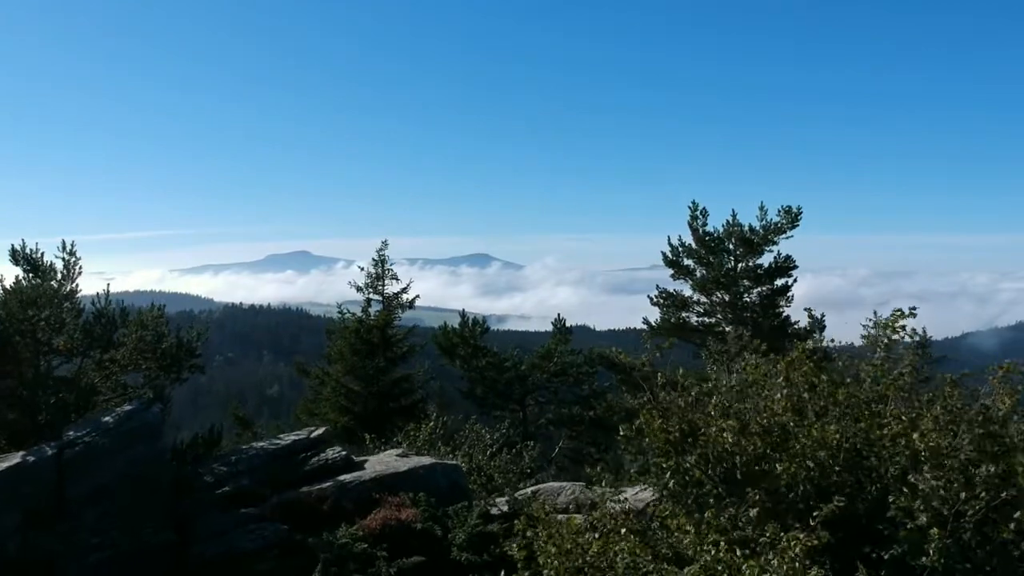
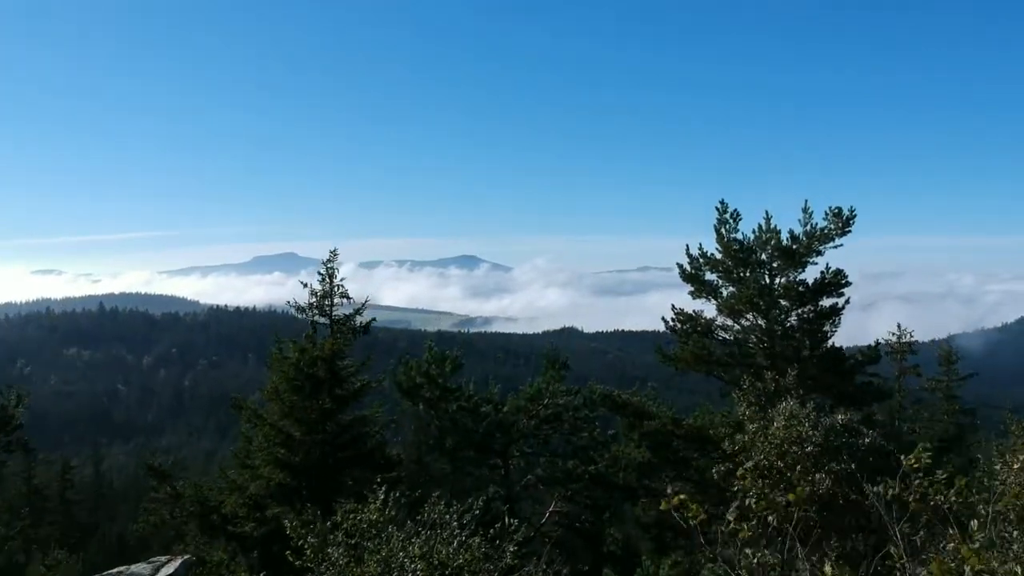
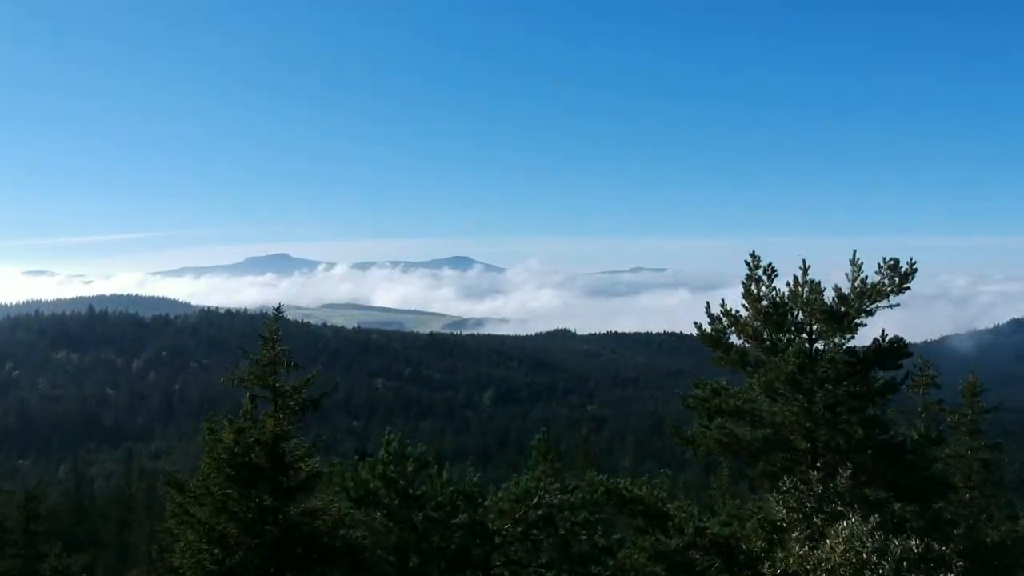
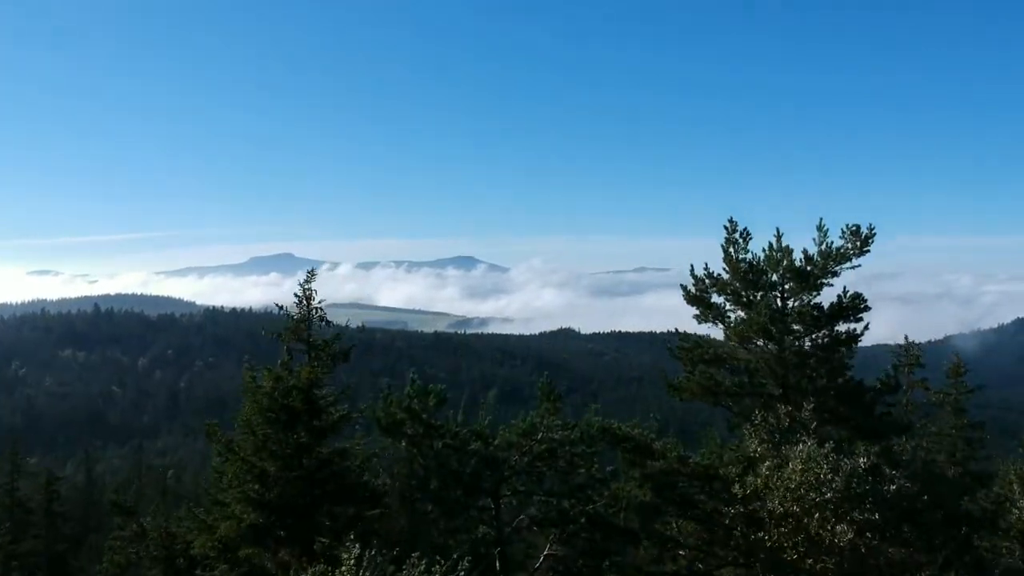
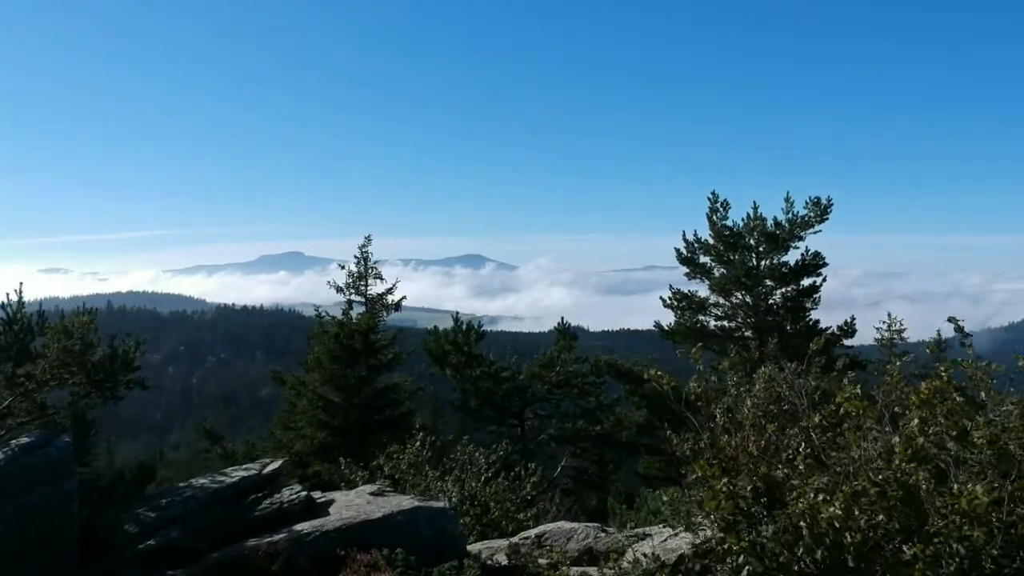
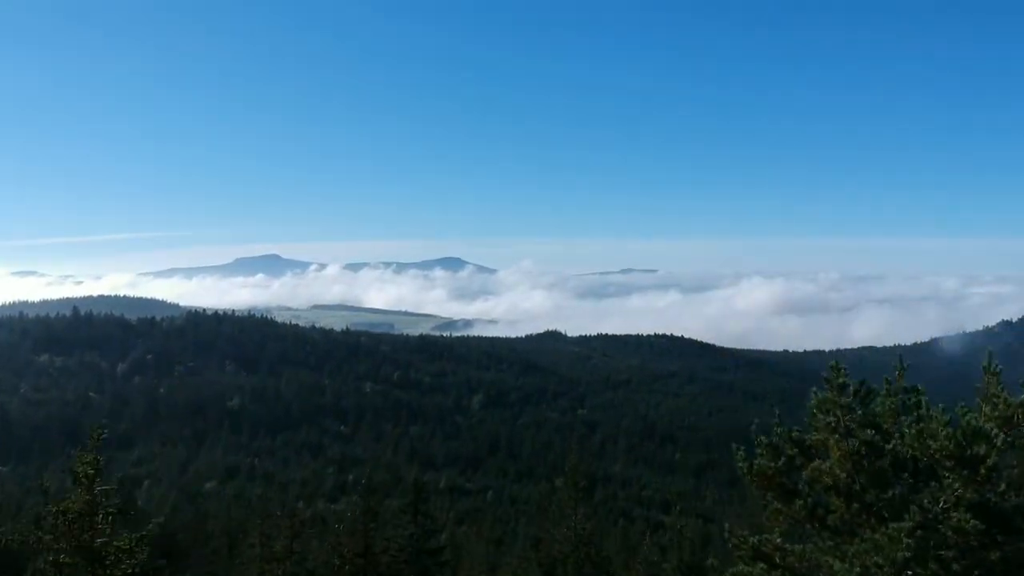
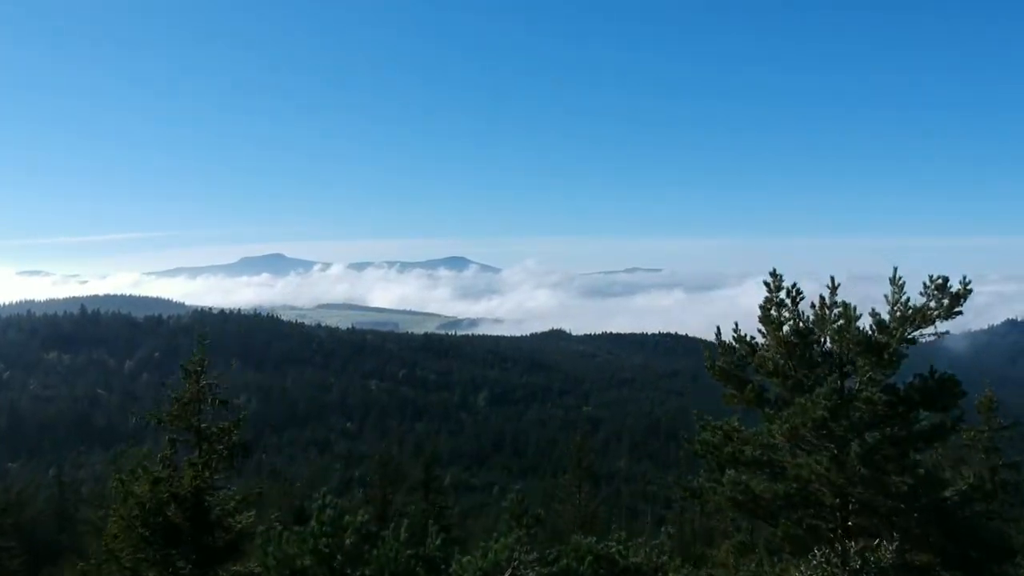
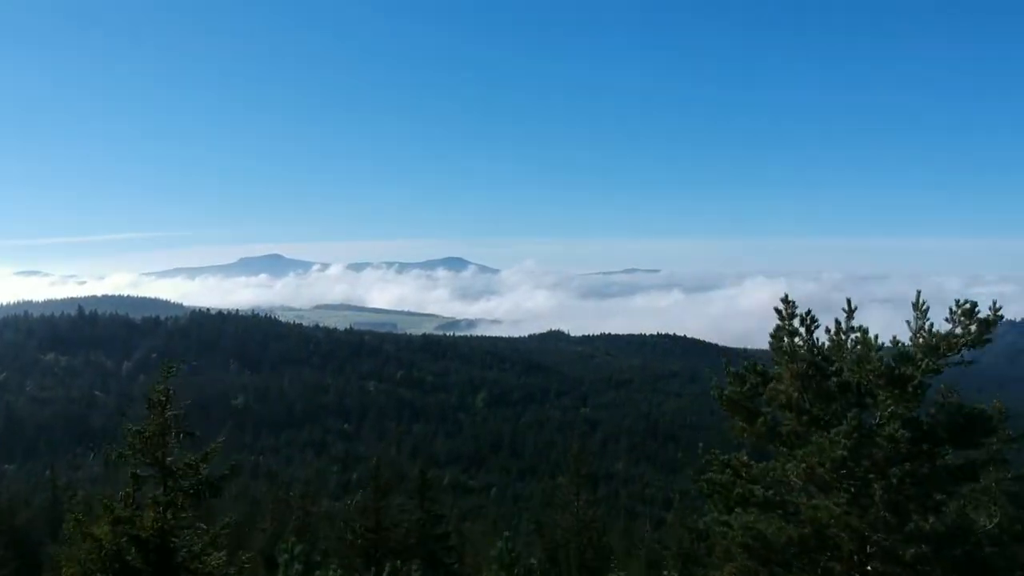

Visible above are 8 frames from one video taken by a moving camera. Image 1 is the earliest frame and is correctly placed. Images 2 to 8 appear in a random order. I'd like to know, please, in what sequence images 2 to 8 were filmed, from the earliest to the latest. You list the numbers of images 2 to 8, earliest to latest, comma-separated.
5, 2, 4, 3, 7, 8, 6
